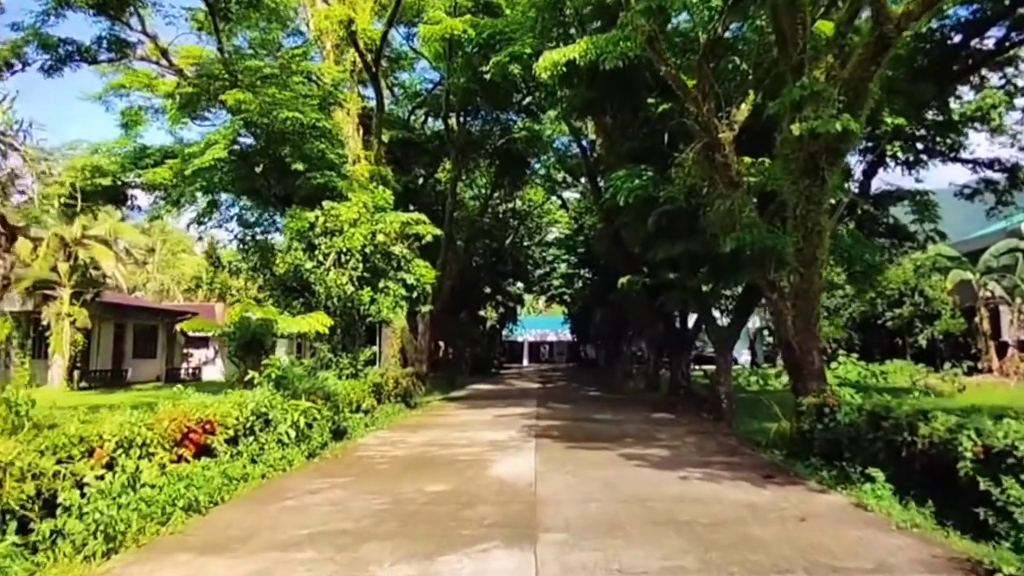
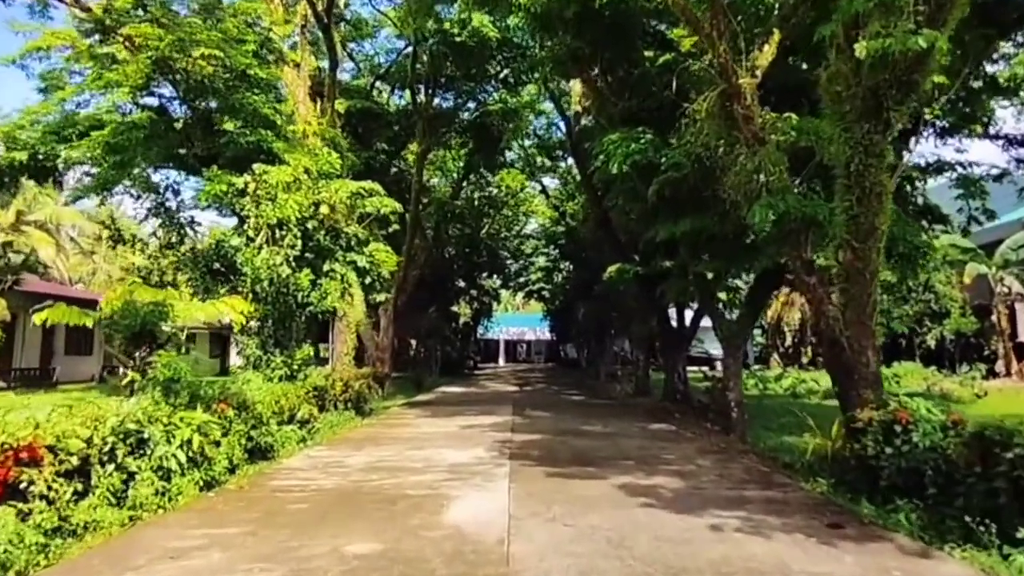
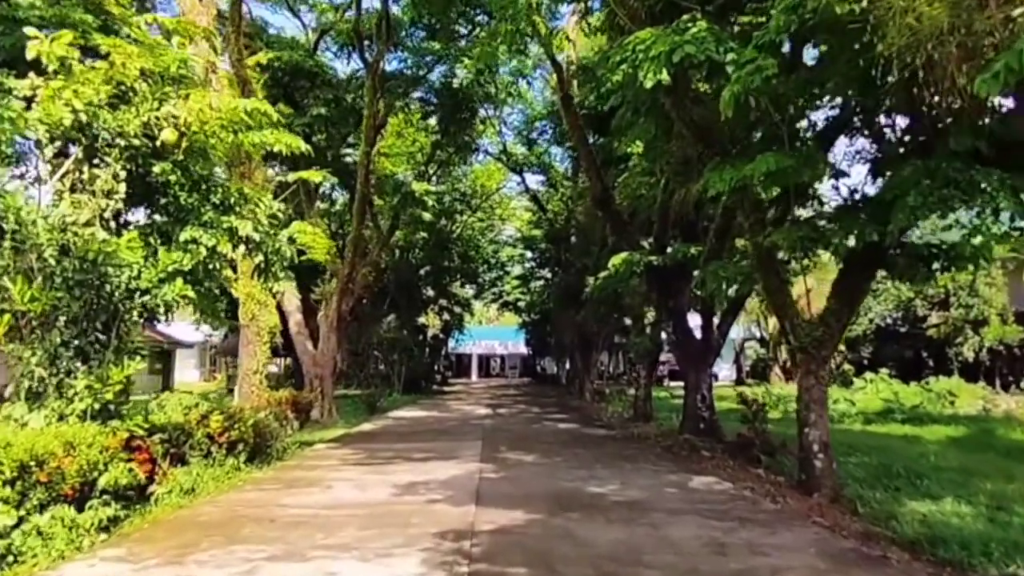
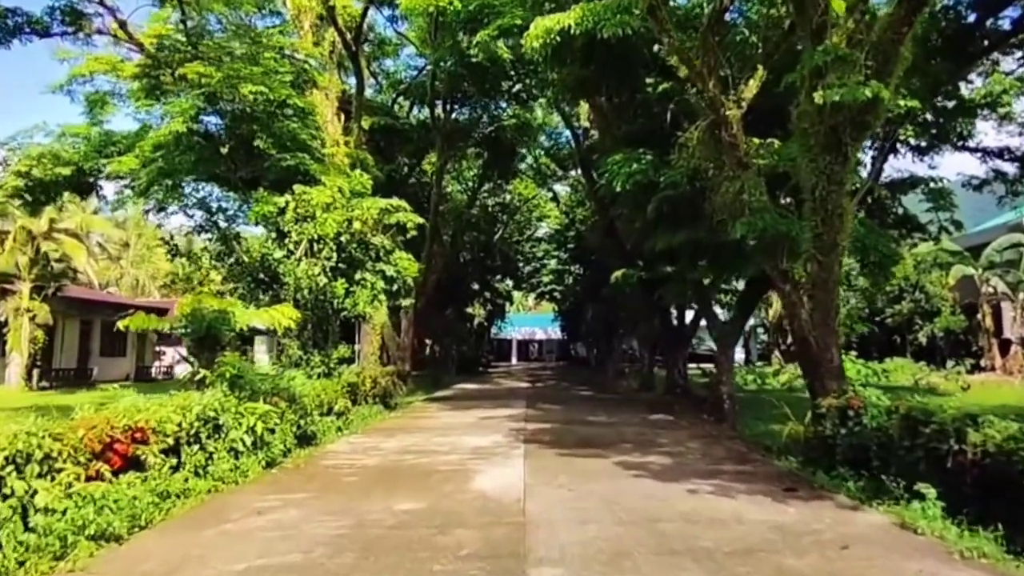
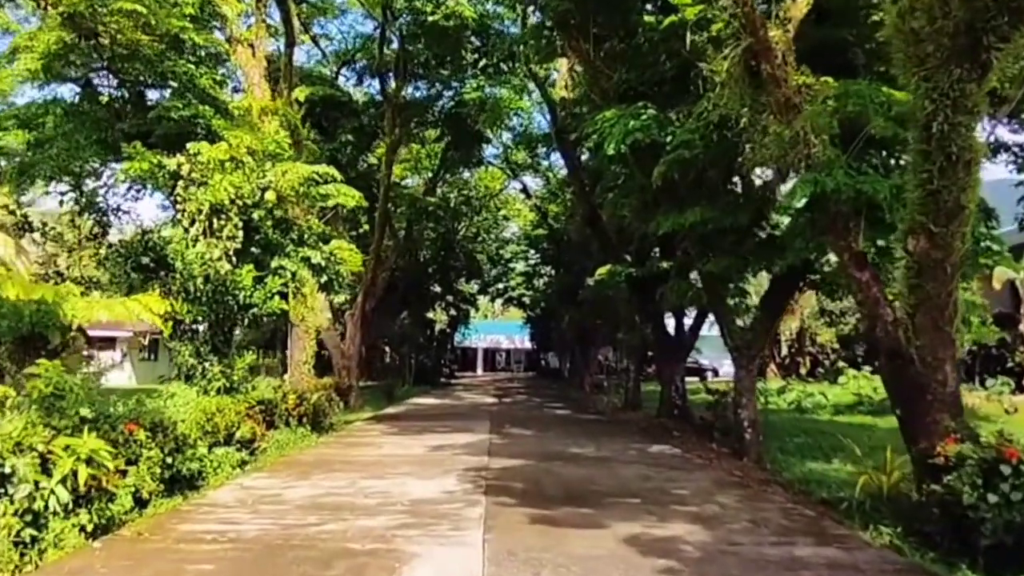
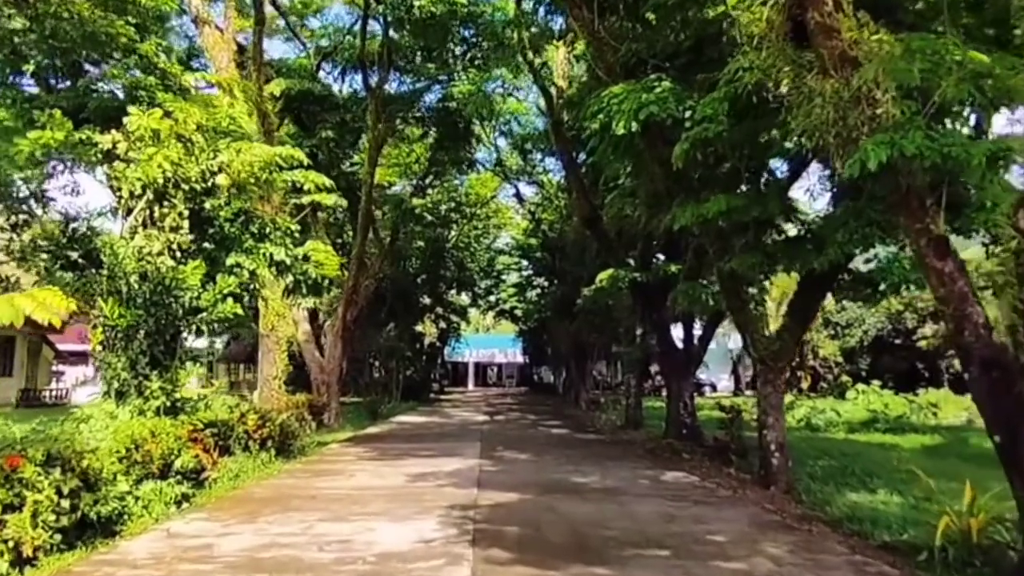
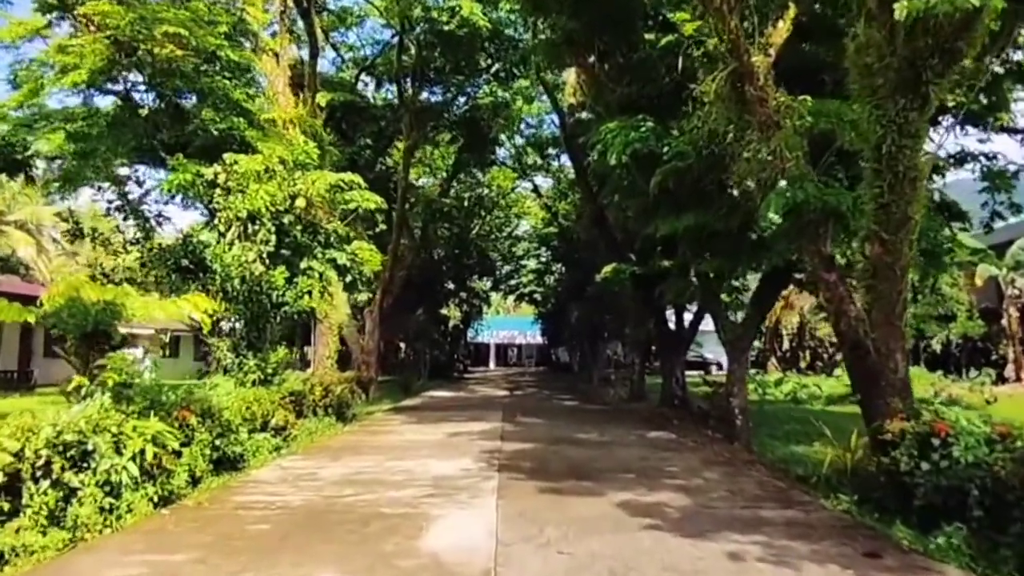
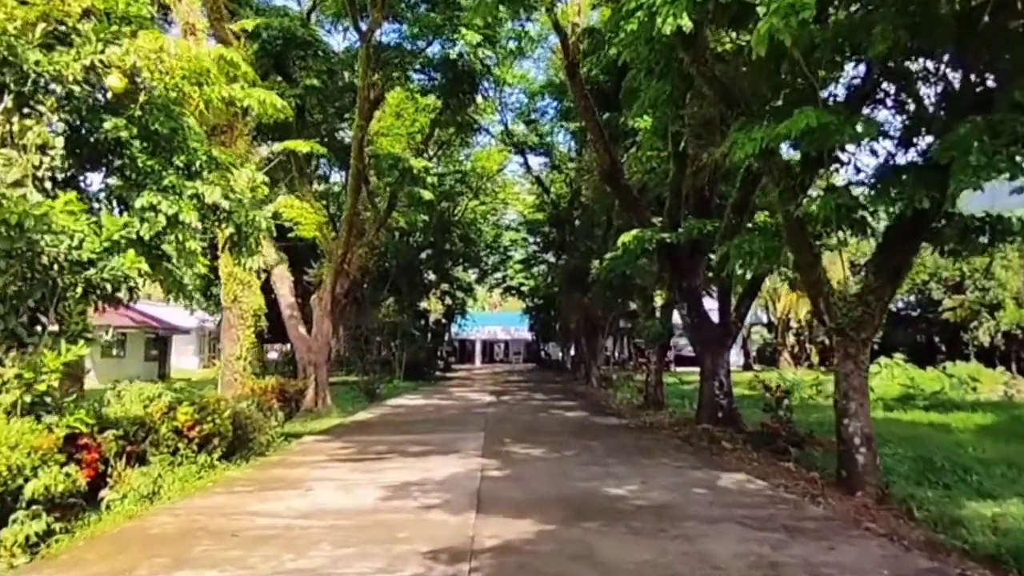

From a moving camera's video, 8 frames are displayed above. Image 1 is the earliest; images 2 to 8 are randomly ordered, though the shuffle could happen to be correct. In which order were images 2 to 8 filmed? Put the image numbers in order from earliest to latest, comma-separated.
4, 2, 7, 5, 6, 3, 8
